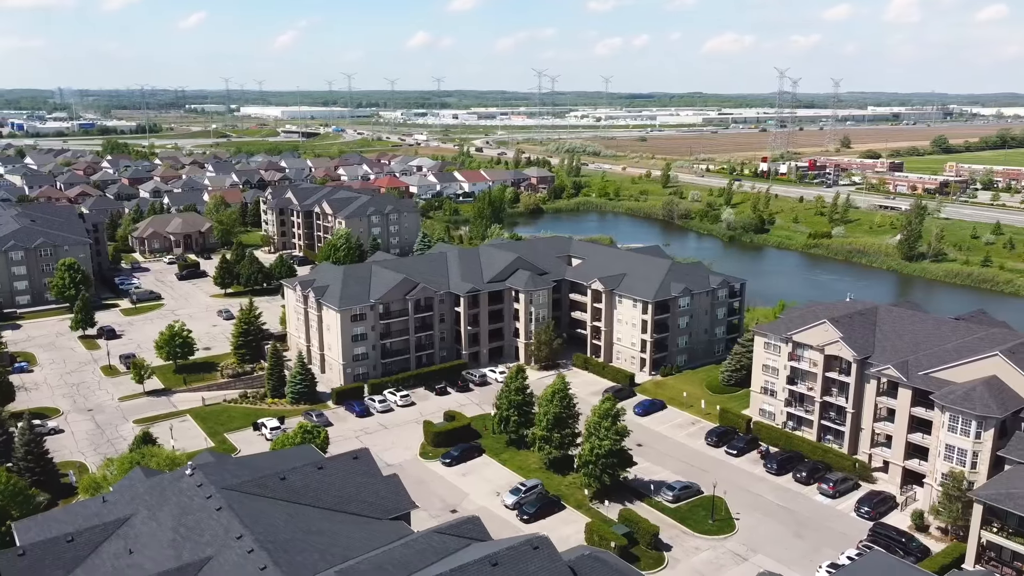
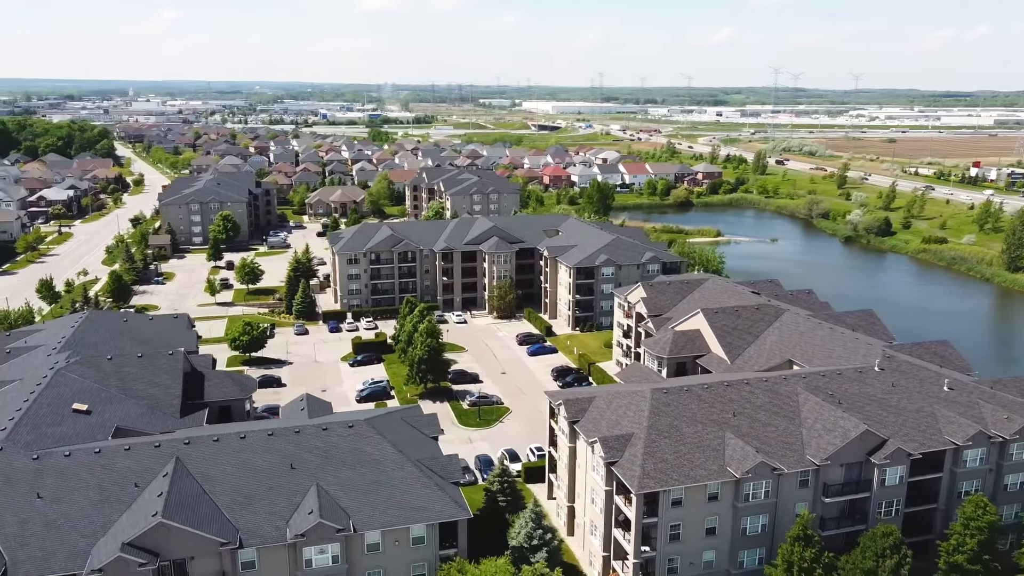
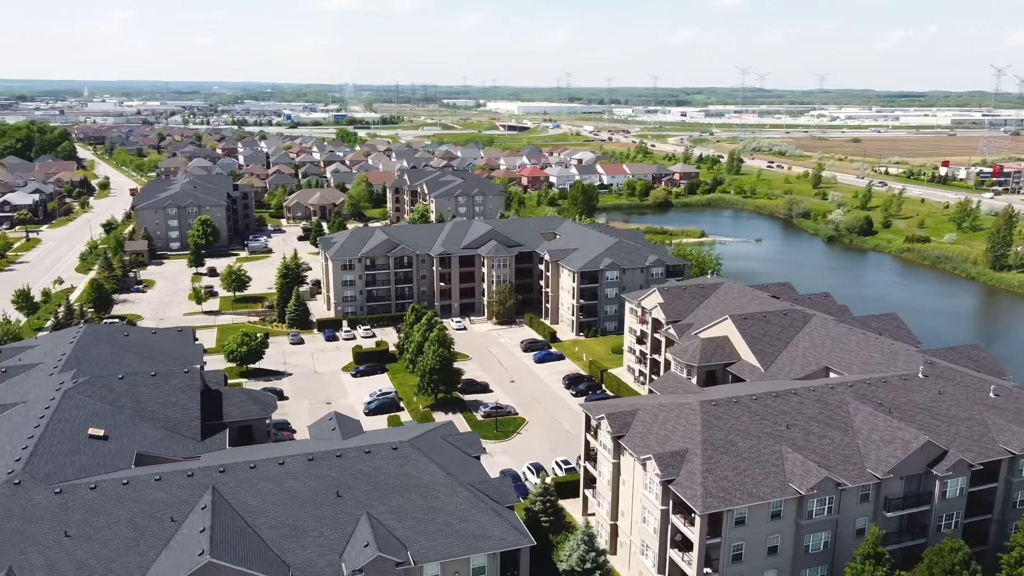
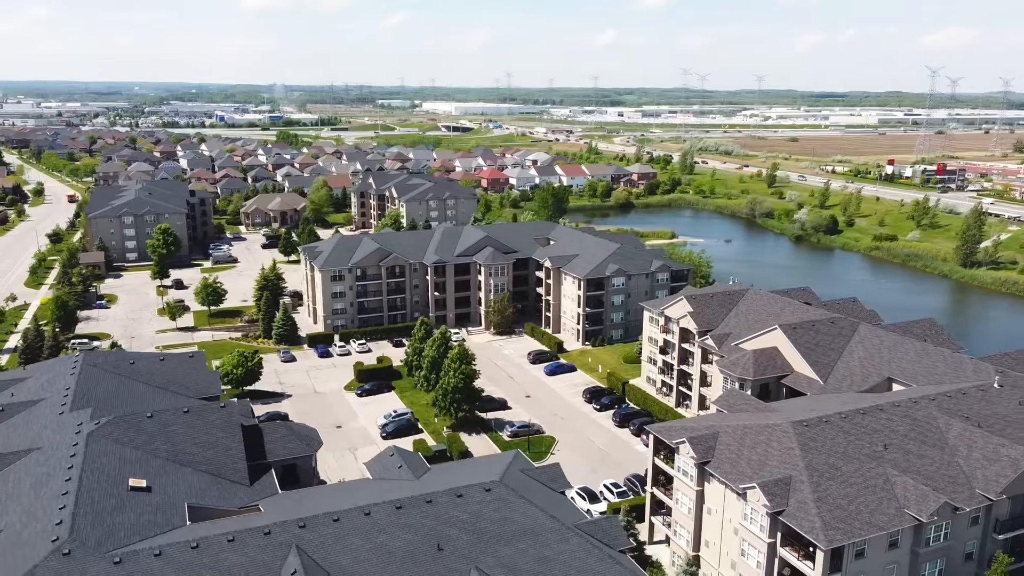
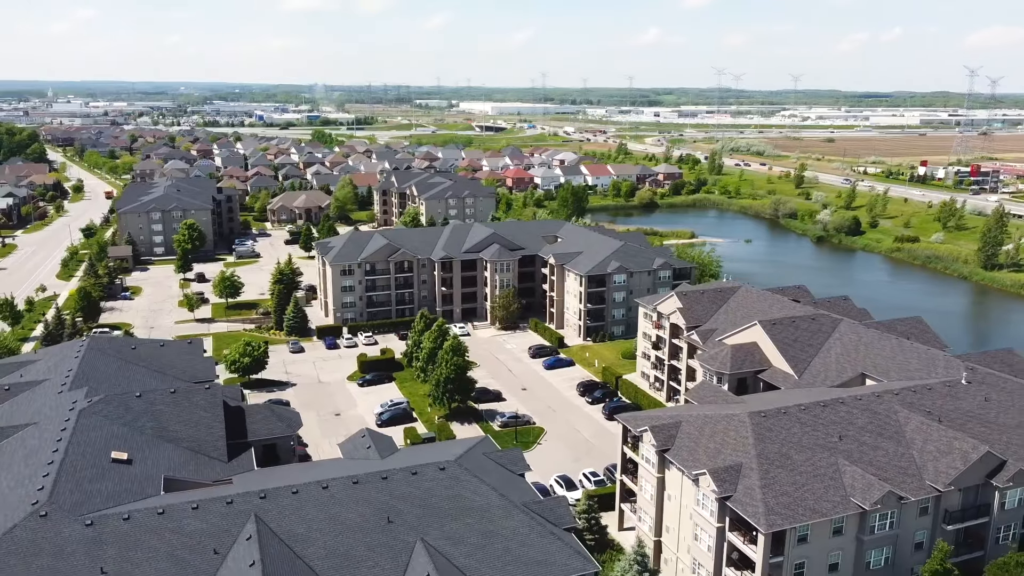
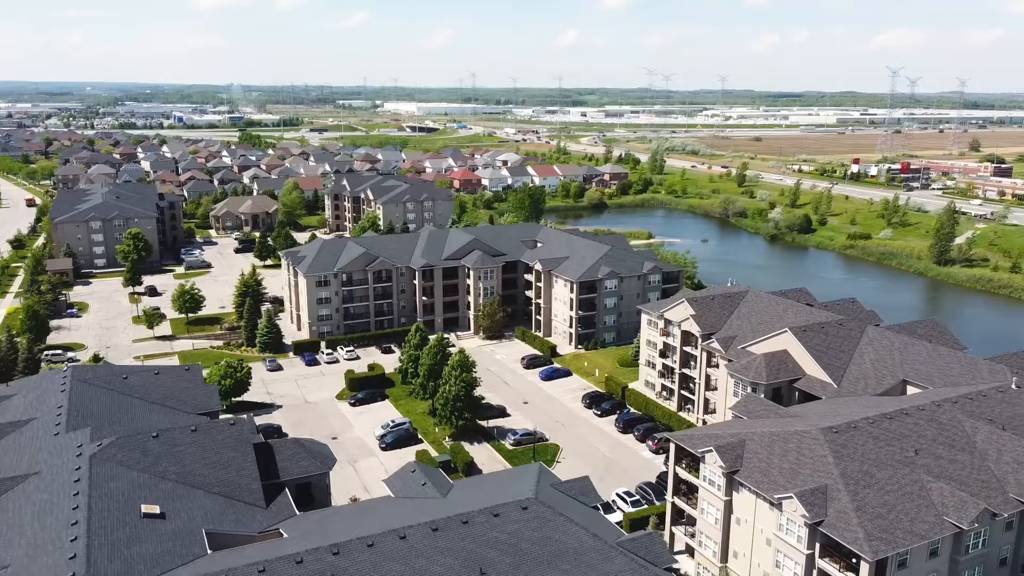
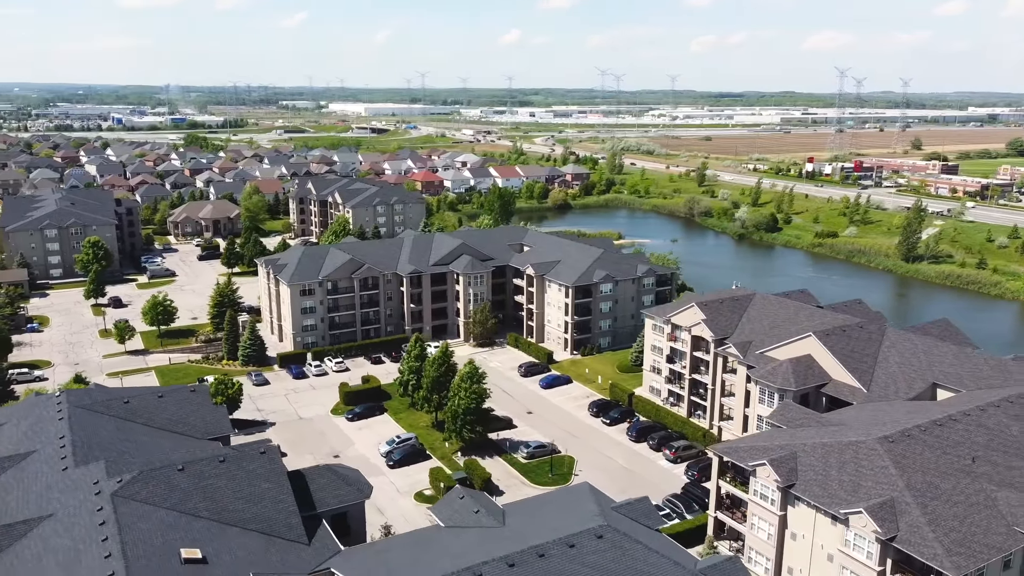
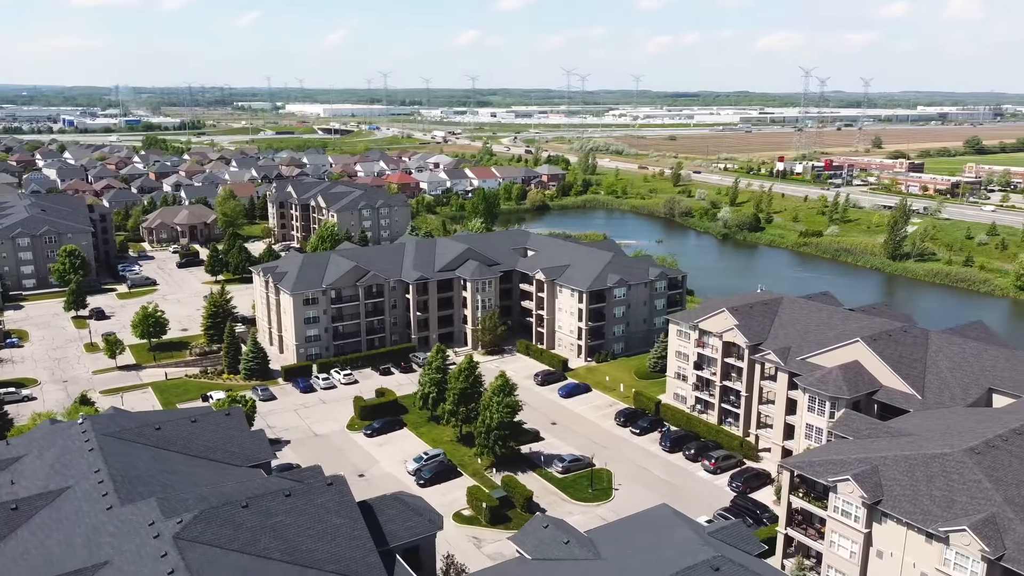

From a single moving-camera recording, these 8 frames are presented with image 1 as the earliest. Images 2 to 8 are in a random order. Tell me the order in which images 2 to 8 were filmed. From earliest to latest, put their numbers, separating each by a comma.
8, 7, 6, 4, 5, 3, 2
